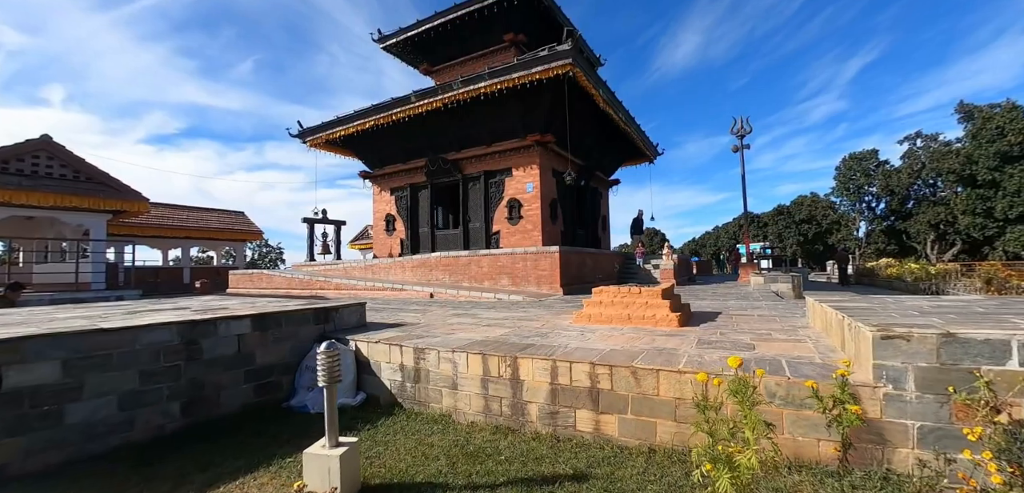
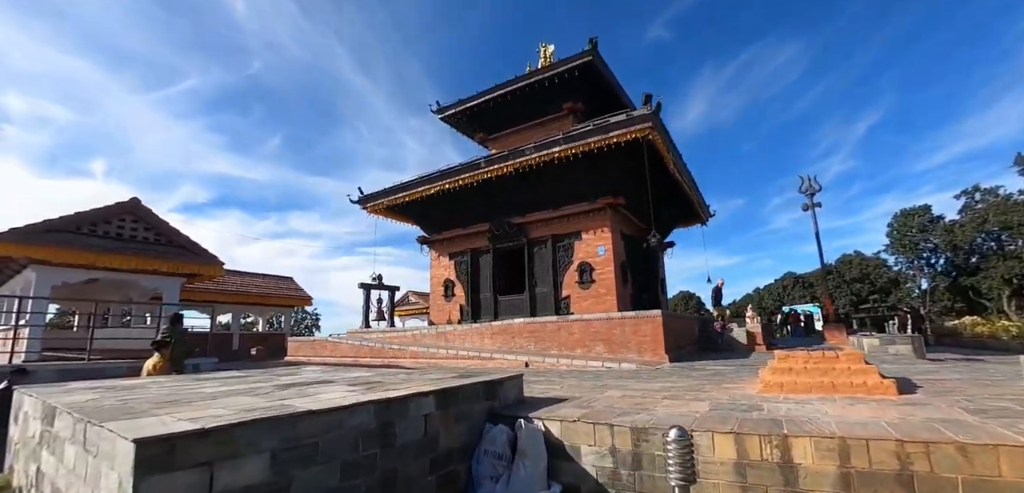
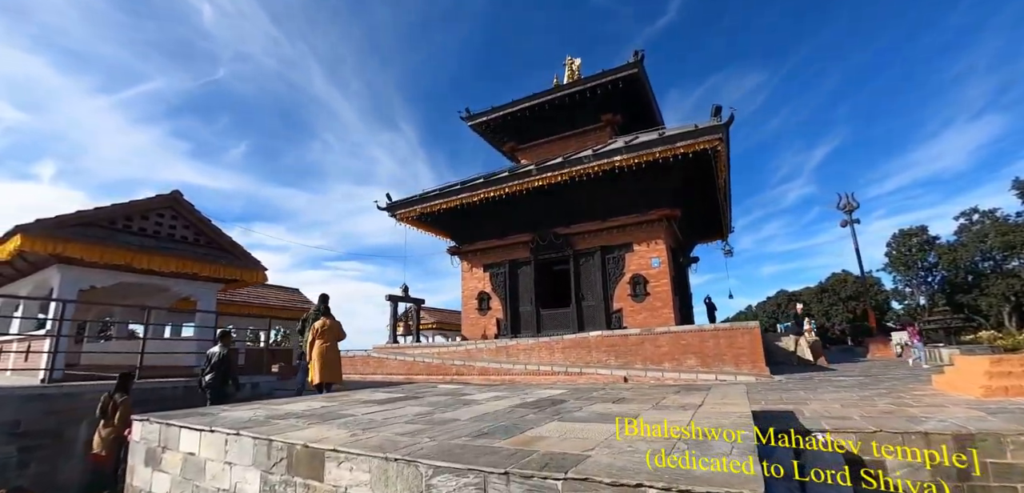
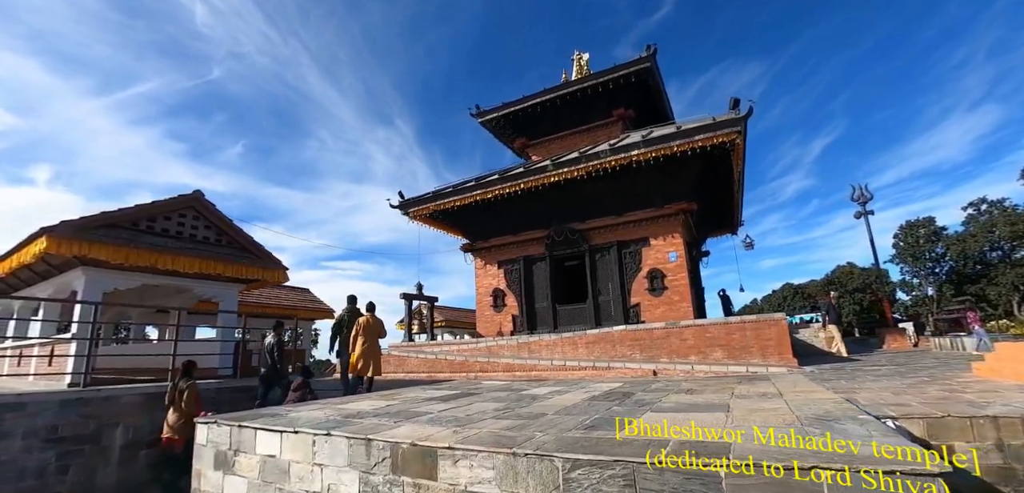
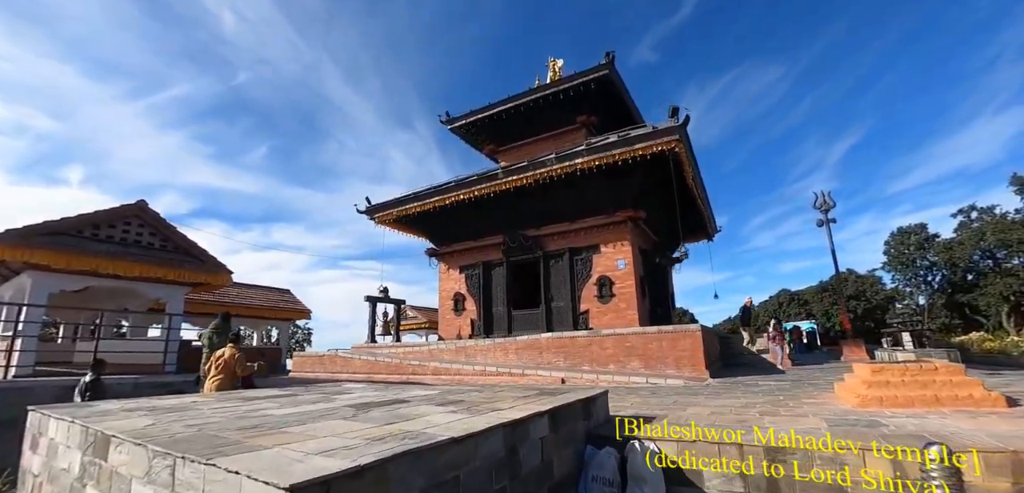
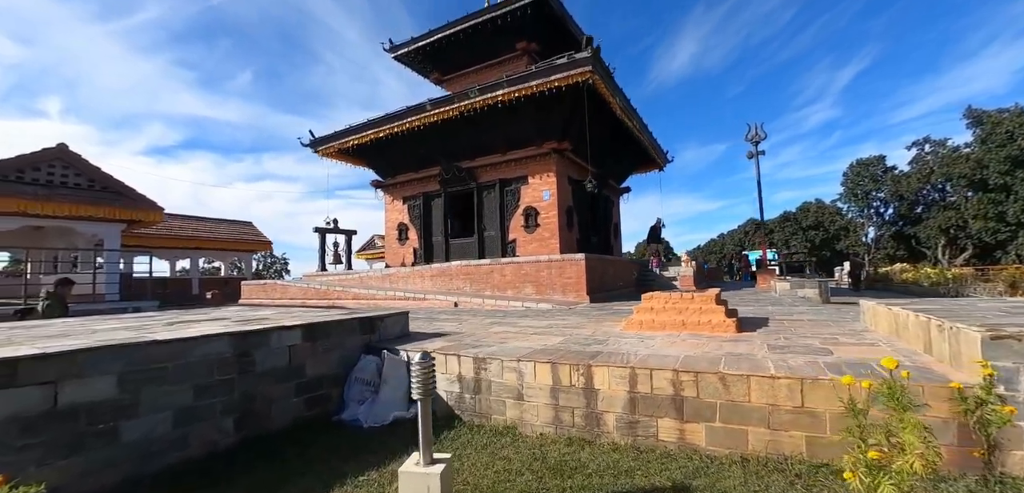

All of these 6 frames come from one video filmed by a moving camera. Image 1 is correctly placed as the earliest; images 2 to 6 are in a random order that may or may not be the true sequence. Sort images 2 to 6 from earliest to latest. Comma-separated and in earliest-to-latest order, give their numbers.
6, 2, 5, 3, 4
